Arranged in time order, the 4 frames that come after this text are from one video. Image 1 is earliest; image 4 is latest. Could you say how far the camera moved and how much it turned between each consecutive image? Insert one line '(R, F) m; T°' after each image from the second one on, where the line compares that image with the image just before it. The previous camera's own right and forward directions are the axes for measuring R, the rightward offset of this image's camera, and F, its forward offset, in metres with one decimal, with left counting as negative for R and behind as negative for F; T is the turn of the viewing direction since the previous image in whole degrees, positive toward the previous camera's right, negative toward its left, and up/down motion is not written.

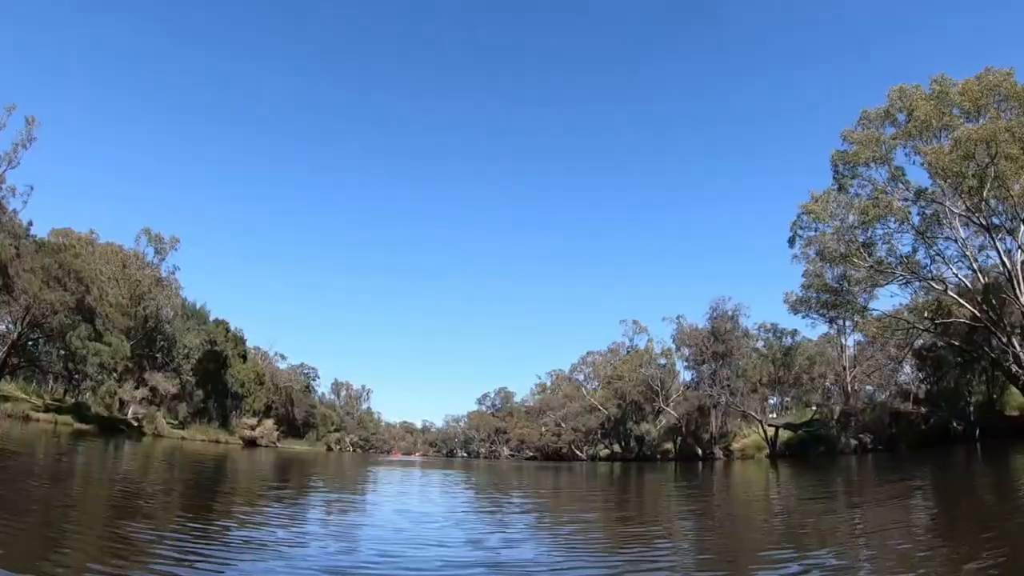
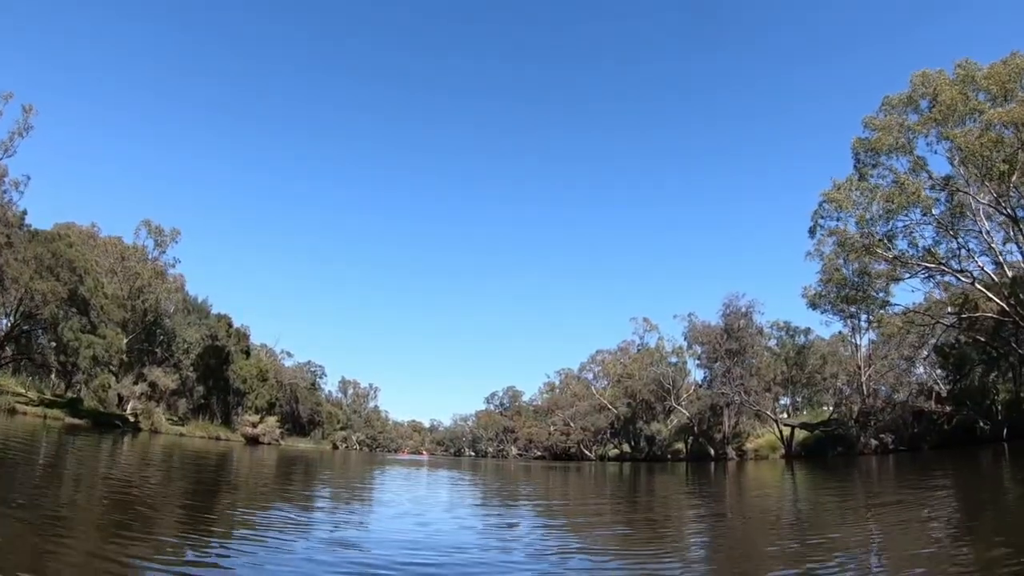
(0.0, +1.3) m; -1°
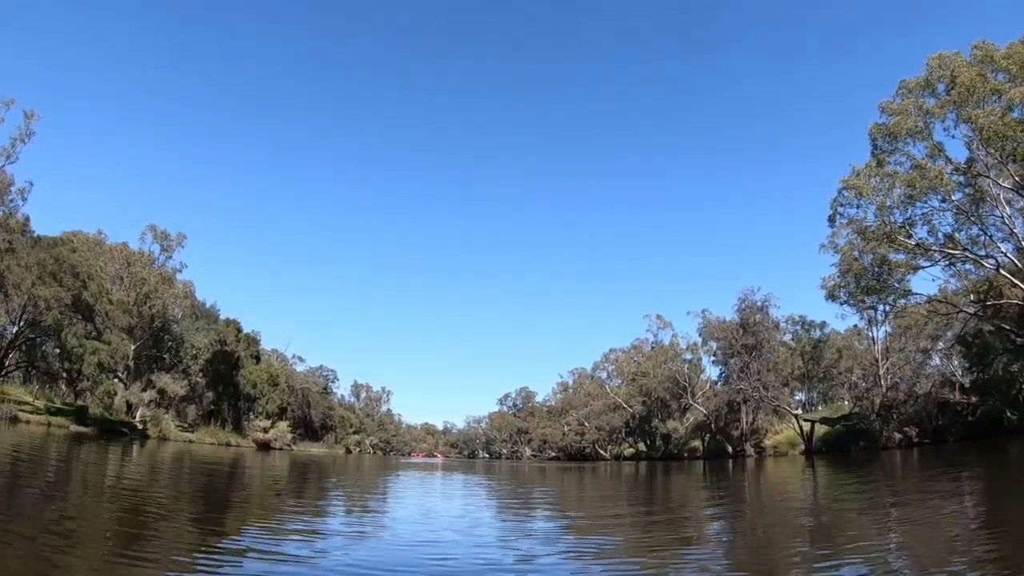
(0.0, +0.8) m; -1°
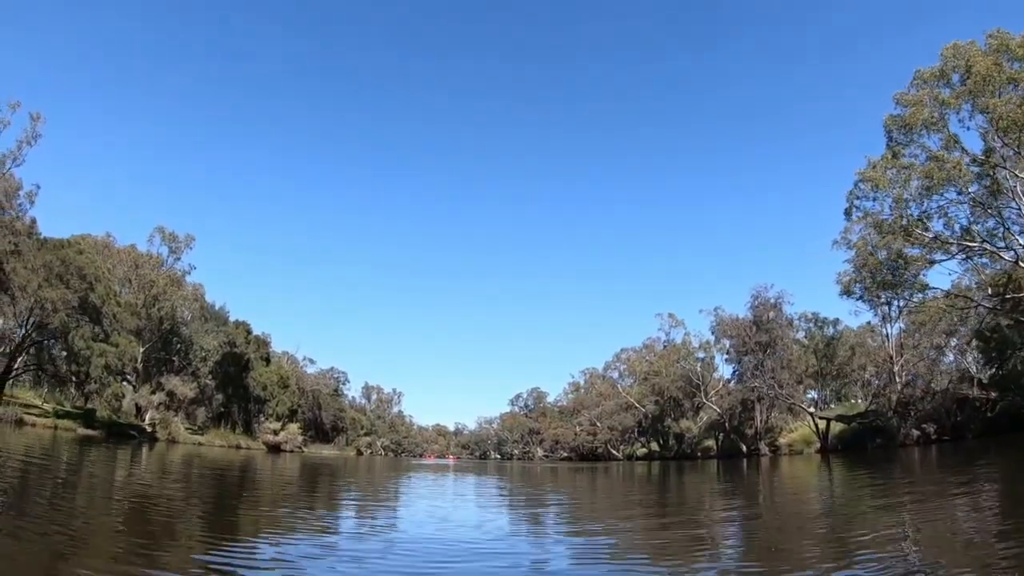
(0.0, +0.5) m; -1°
